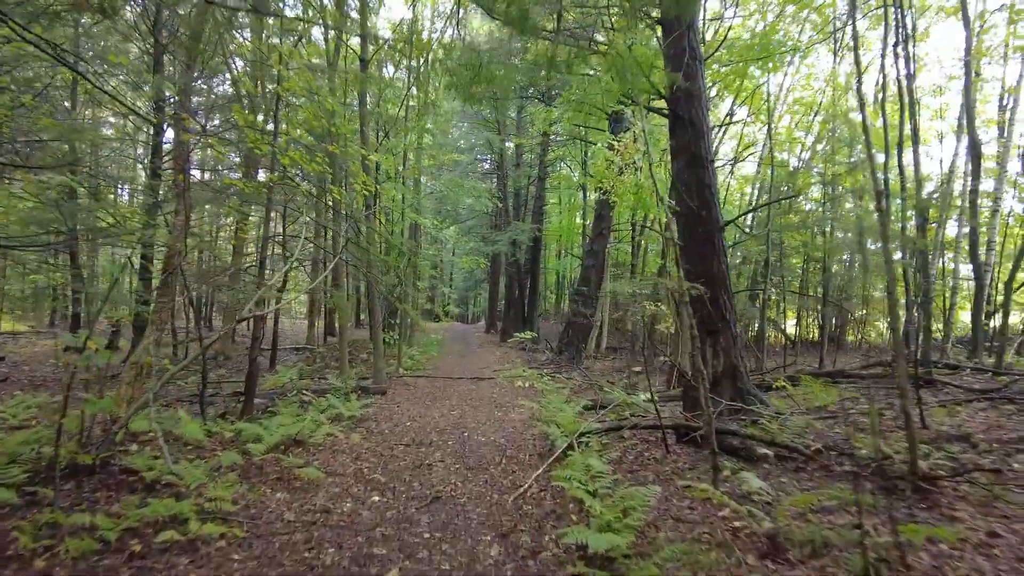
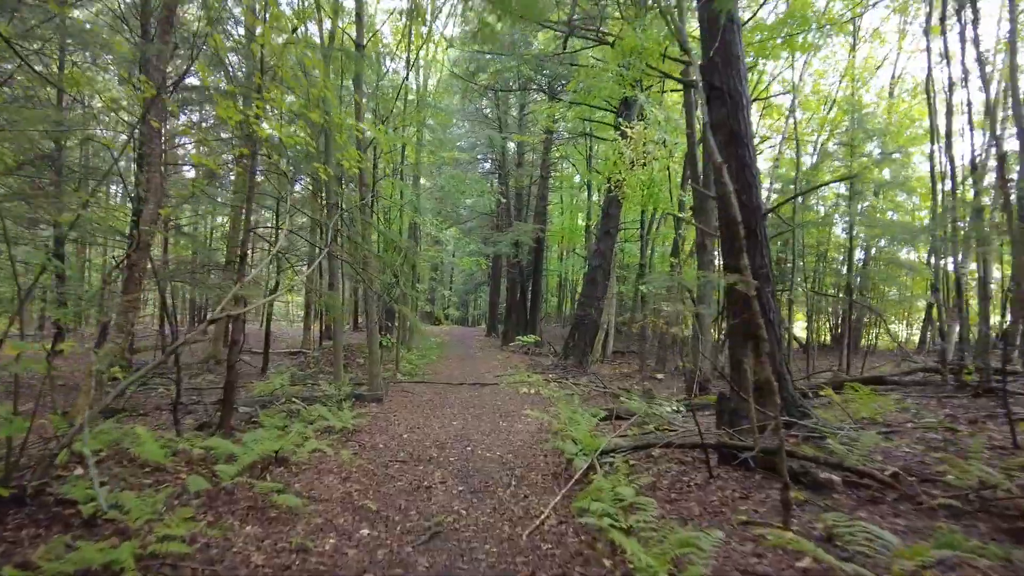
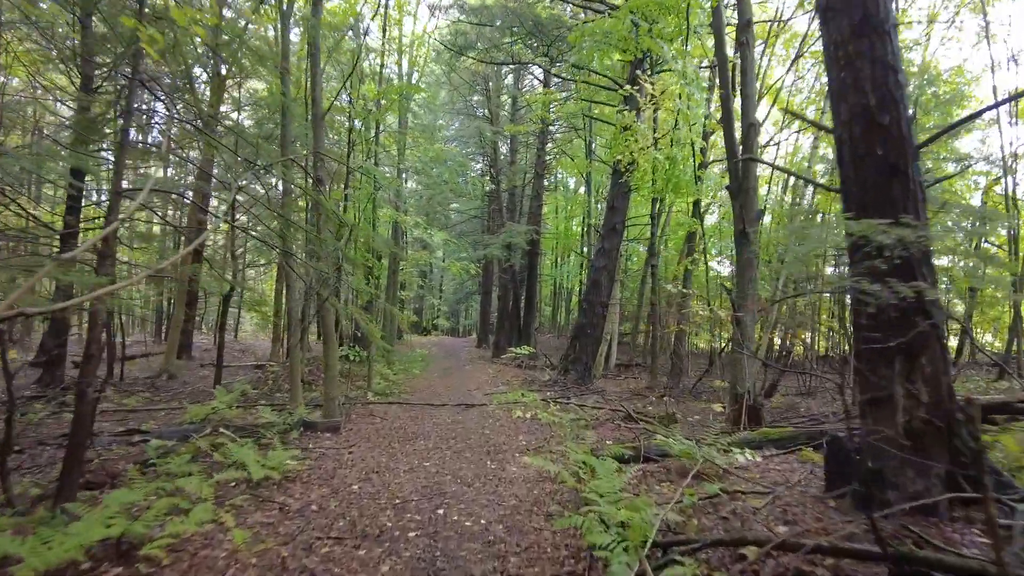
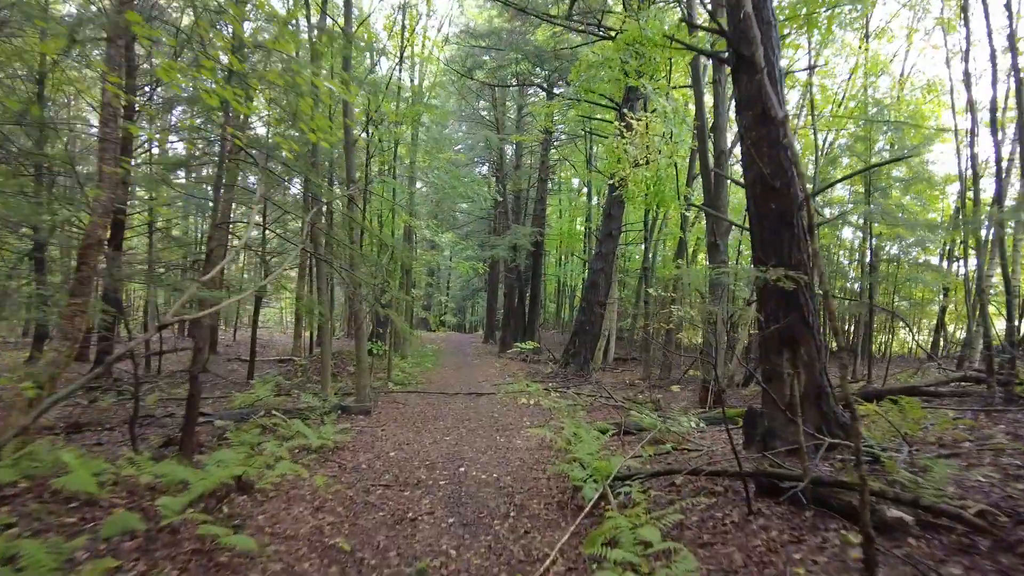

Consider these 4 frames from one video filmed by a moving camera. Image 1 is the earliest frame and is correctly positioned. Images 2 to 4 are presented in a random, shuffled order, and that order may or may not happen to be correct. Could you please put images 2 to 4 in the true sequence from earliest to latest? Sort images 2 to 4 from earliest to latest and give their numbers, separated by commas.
2, 4, 3
